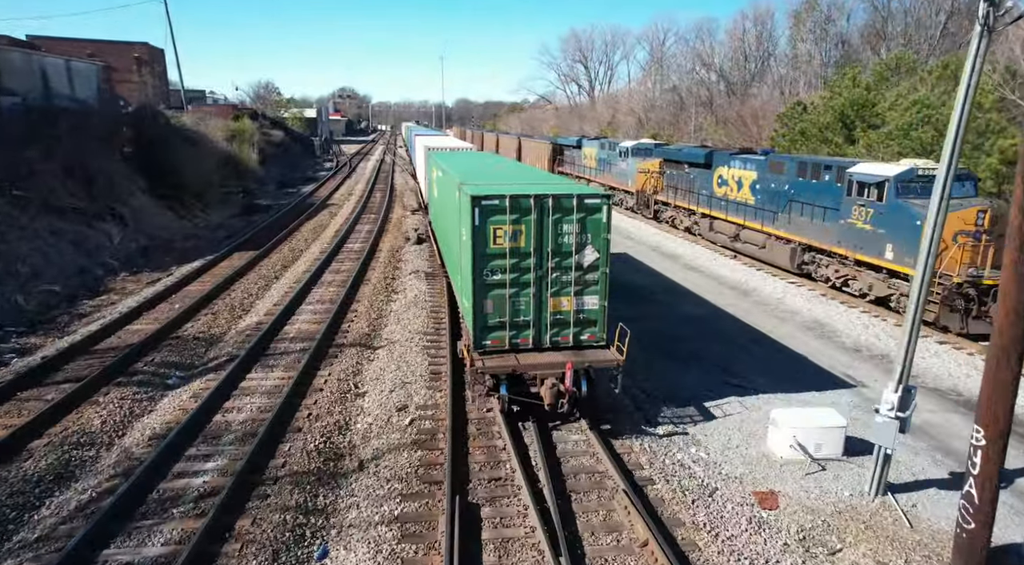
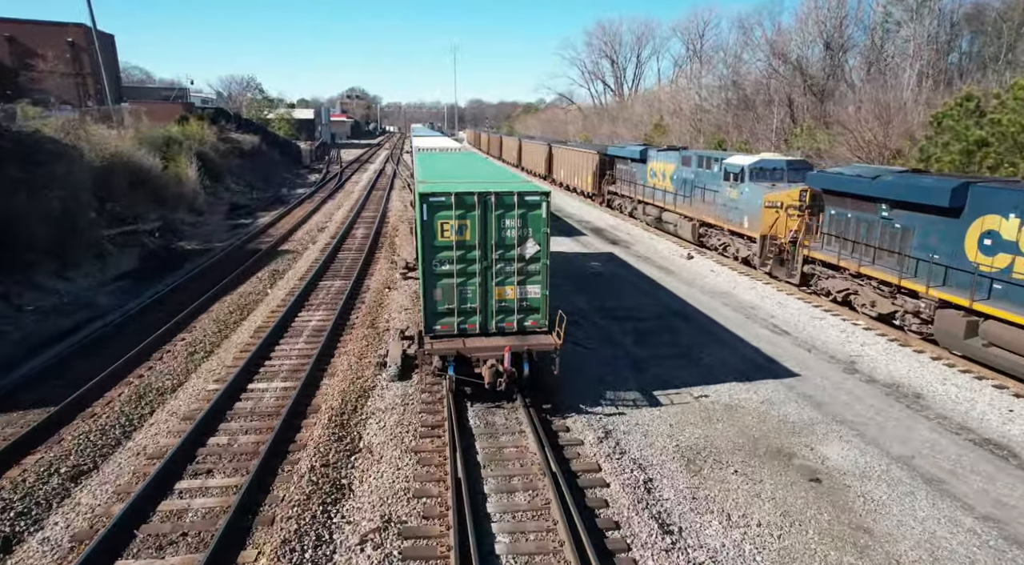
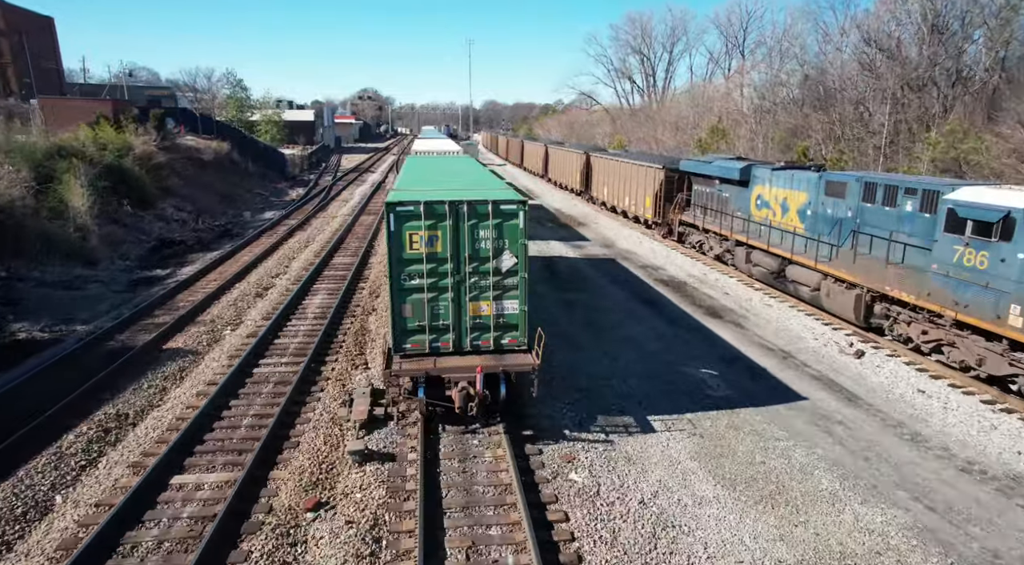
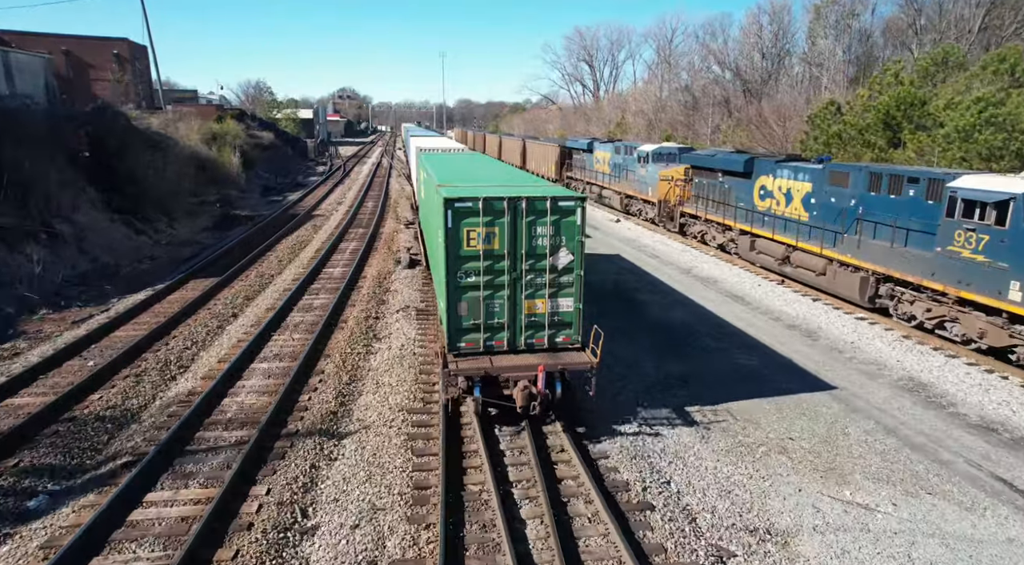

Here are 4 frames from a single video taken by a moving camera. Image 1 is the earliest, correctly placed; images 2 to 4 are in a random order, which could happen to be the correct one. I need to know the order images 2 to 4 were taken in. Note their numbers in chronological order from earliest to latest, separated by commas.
4, 2, 3
